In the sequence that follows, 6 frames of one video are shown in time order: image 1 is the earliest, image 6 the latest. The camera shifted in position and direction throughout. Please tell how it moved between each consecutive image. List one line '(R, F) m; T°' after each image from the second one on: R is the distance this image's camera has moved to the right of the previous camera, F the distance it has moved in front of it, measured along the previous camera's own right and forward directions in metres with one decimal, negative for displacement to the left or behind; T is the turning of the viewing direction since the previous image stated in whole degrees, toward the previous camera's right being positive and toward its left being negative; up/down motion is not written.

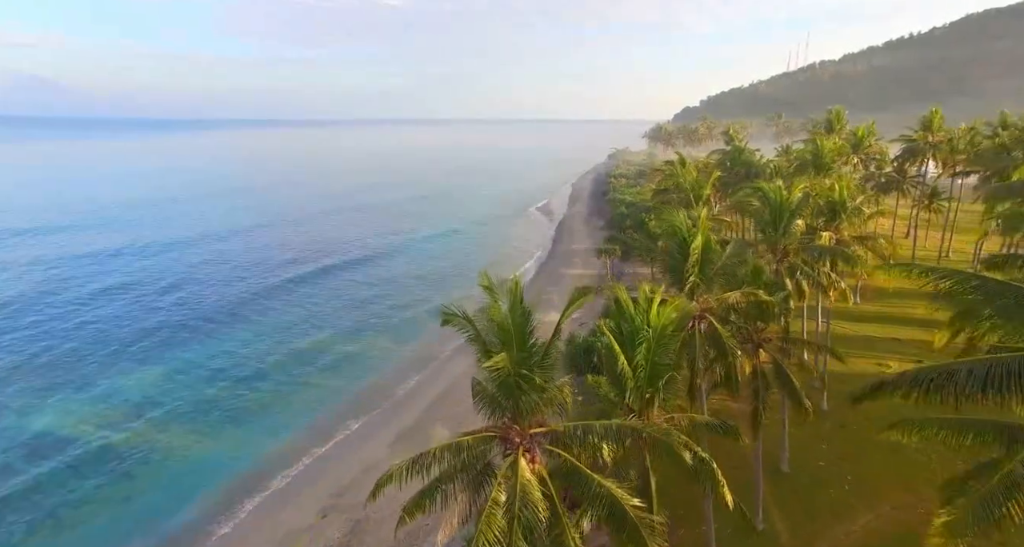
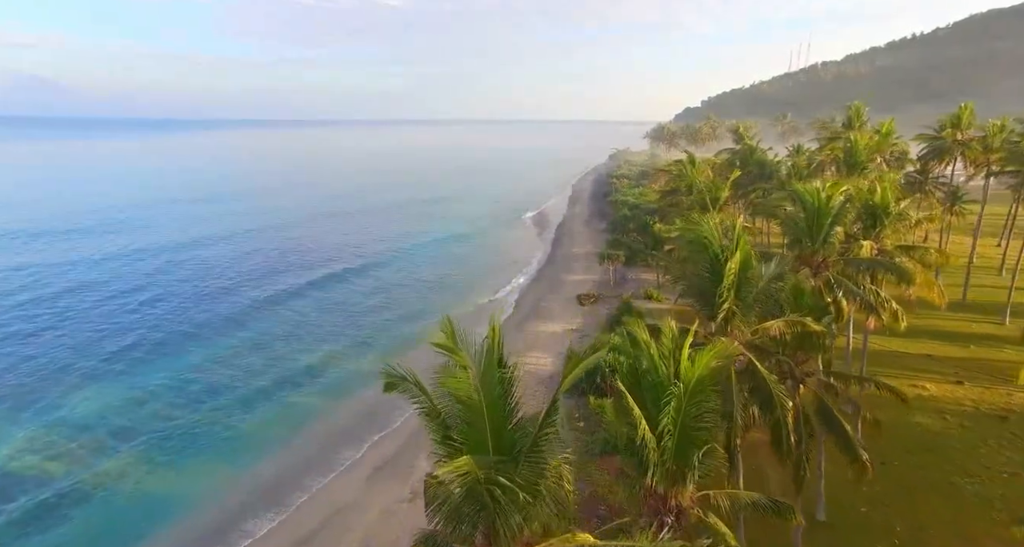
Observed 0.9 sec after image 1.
(+0.3, +2.7) m; 0°
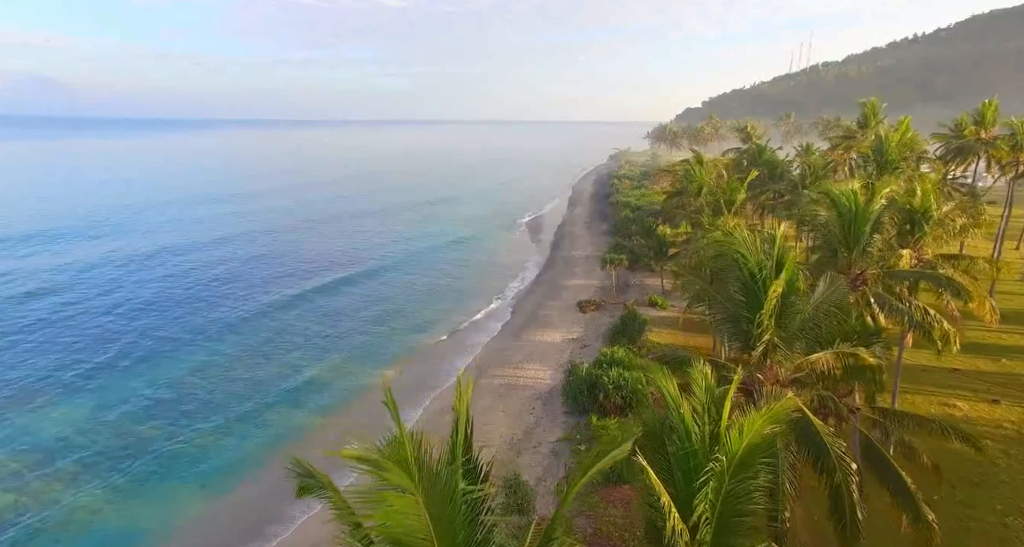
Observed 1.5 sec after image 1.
(+0.2, +2.0) m; 0°
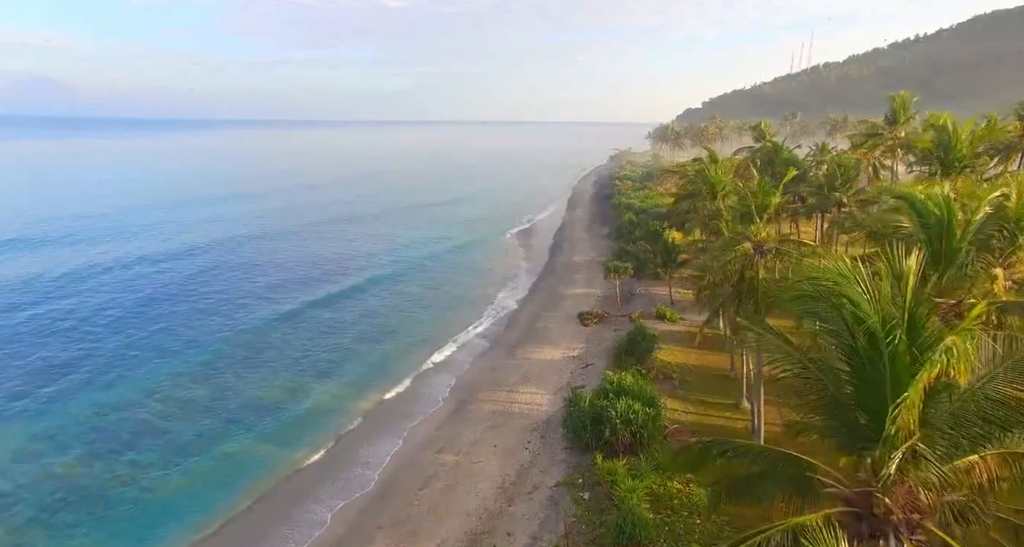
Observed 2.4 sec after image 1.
(+0.3, +3.3) m; 0°
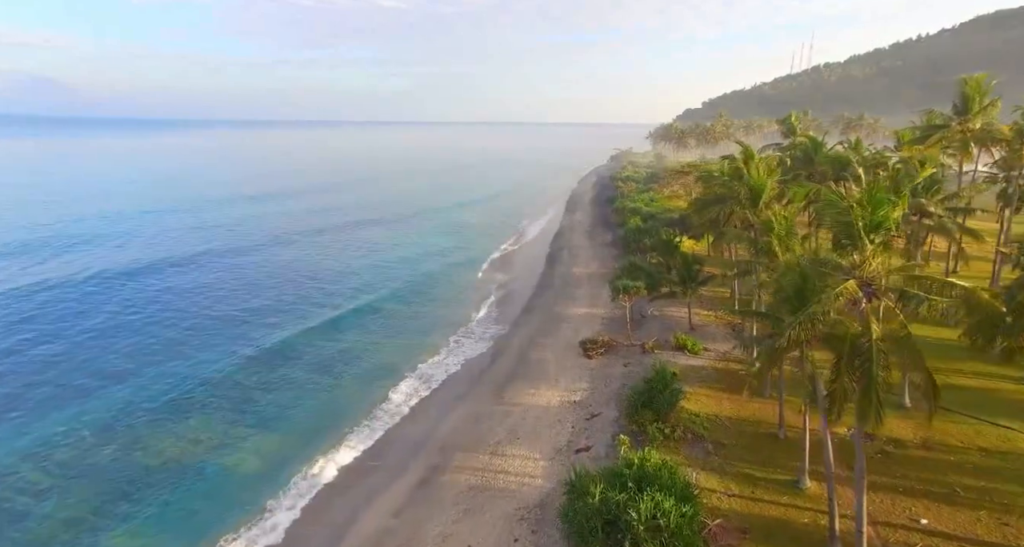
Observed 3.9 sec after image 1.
(+0.5, +6.1) m; 0°
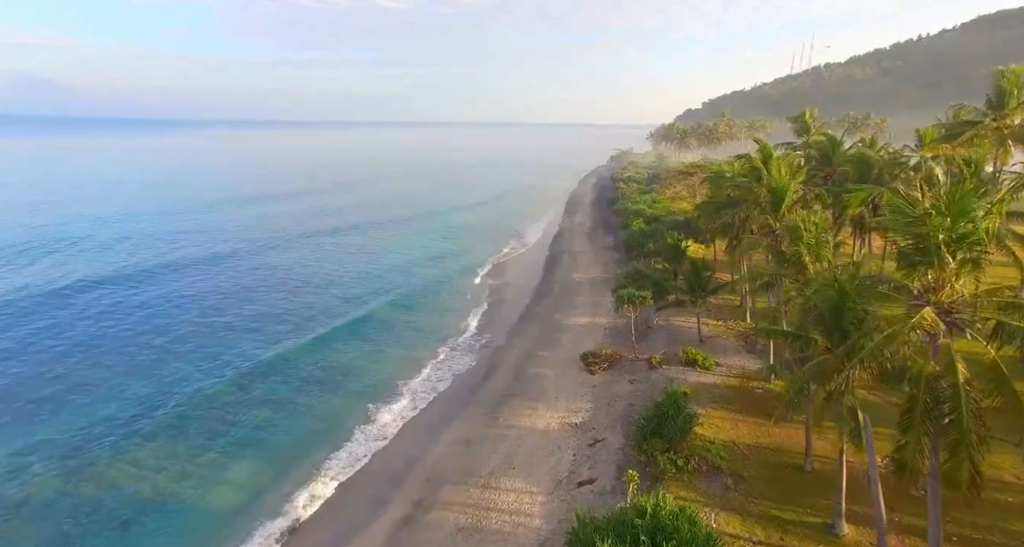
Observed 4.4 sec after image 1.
(+0.2, +2.2) m; 0°
